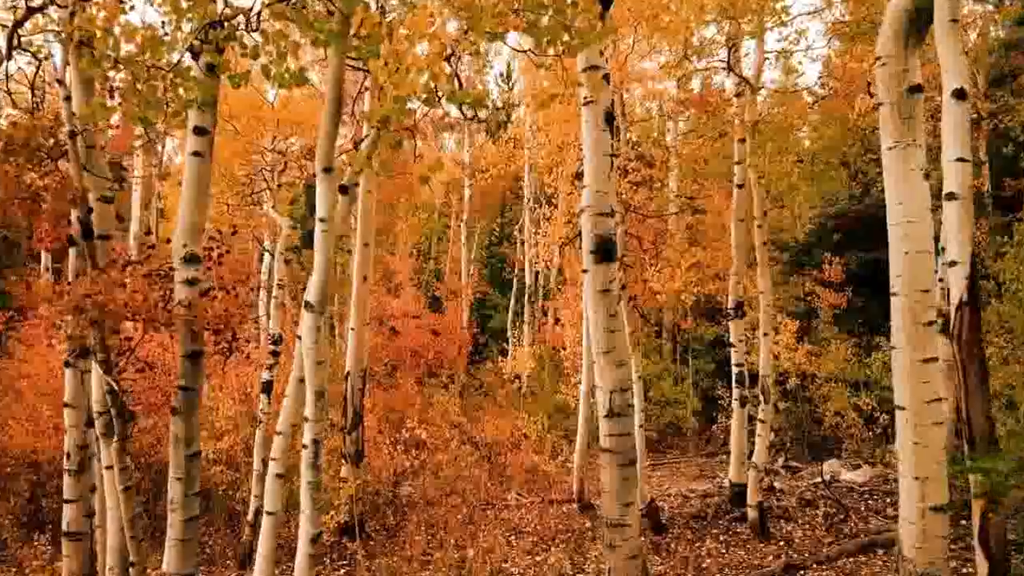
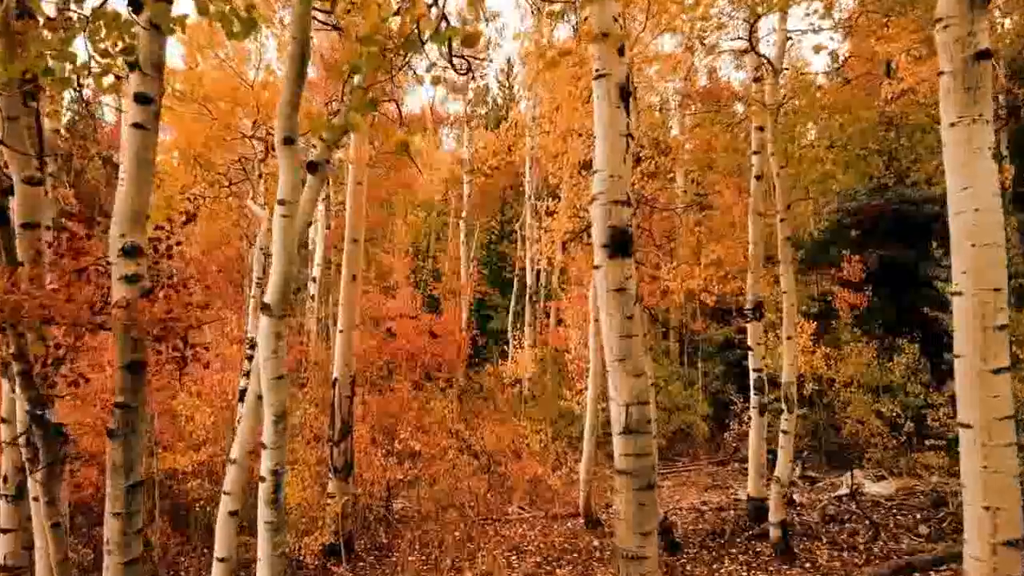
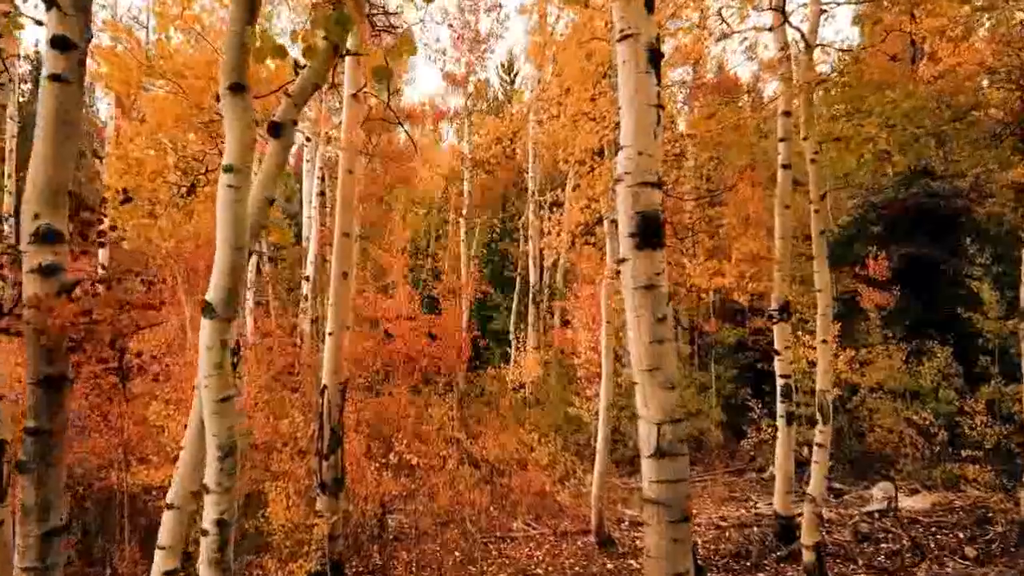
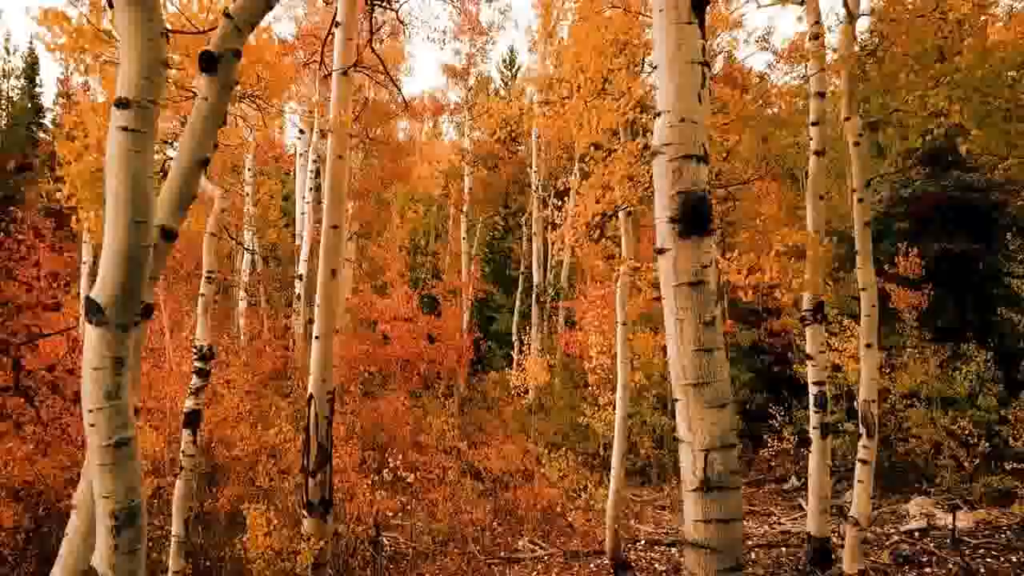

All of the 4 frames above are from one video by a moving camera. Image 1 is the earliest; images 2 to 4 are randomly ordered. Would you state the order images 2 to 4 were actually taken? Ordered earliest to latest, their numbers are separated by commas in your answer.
2, 3, 4
